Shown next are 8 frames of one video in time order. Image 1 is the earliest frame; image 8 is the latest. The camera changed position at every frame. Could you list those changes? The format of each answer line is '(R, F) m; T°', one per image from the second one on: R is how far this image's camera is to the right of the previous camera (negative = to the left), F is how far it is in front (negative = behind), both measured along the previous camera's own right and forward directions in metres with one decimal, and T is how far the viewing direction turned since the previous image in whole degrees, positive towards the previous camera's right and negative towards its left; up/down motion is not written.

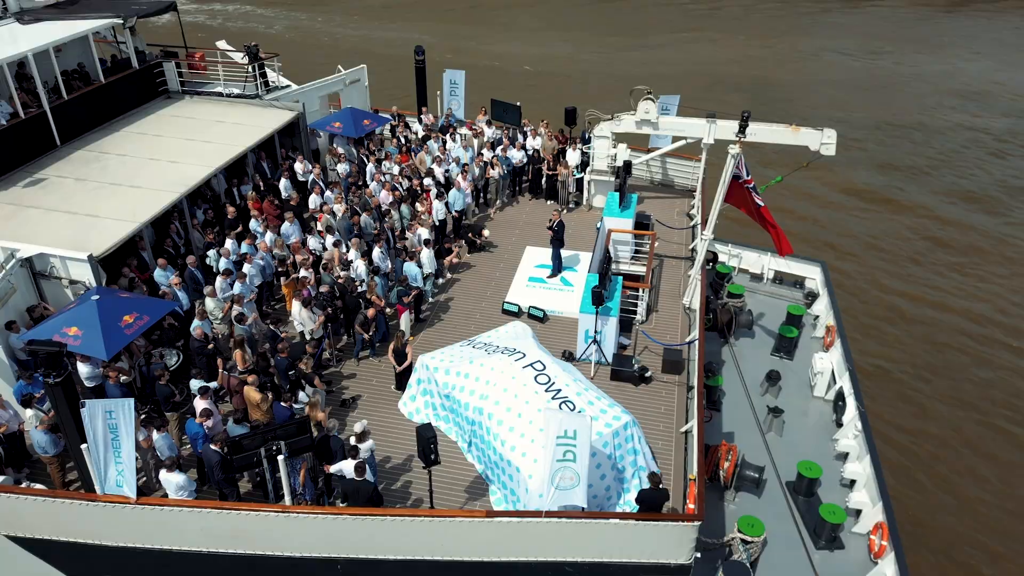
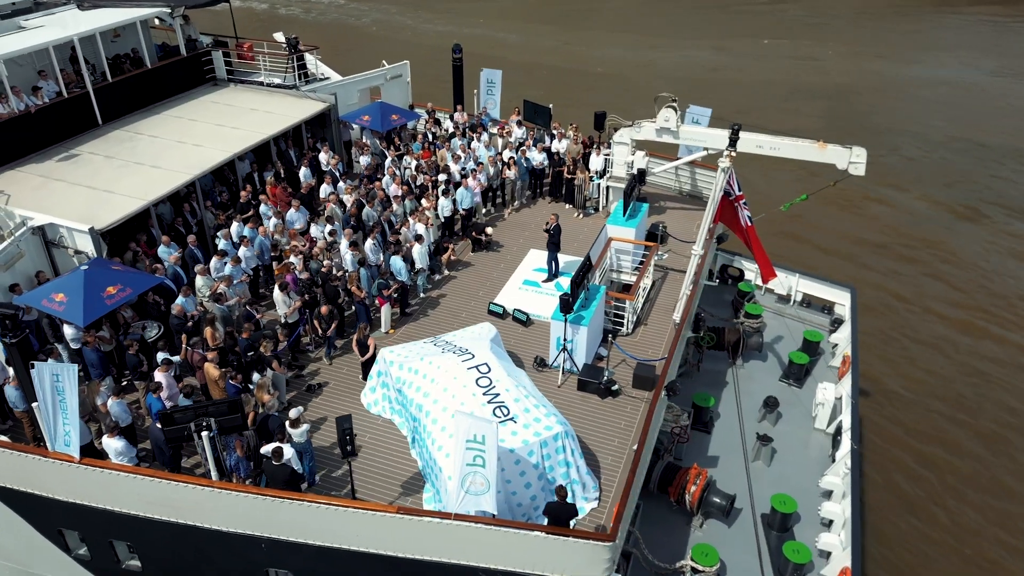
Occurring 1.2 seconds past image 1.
(+2.4, +0.2) m; -7°
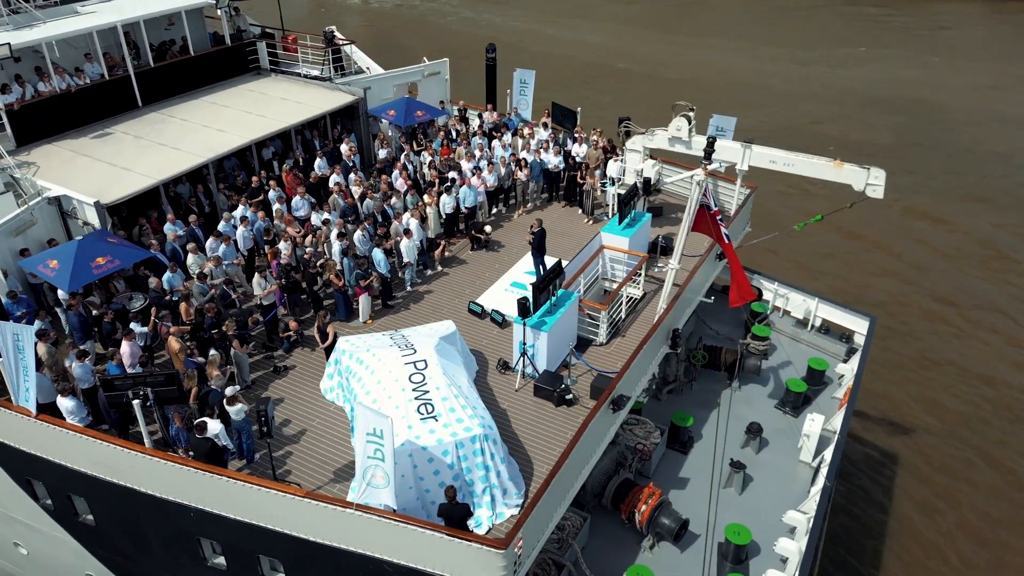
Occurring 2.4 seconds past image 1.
(+2.5, +0.2) m; -7°
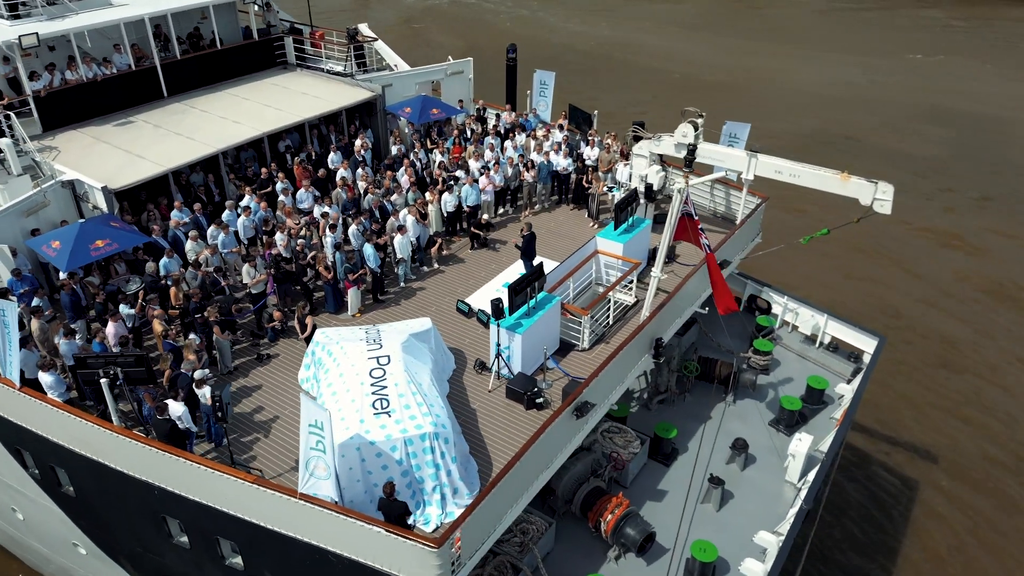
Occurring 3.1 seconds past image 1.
(+1.5, +0.1) m; -4°
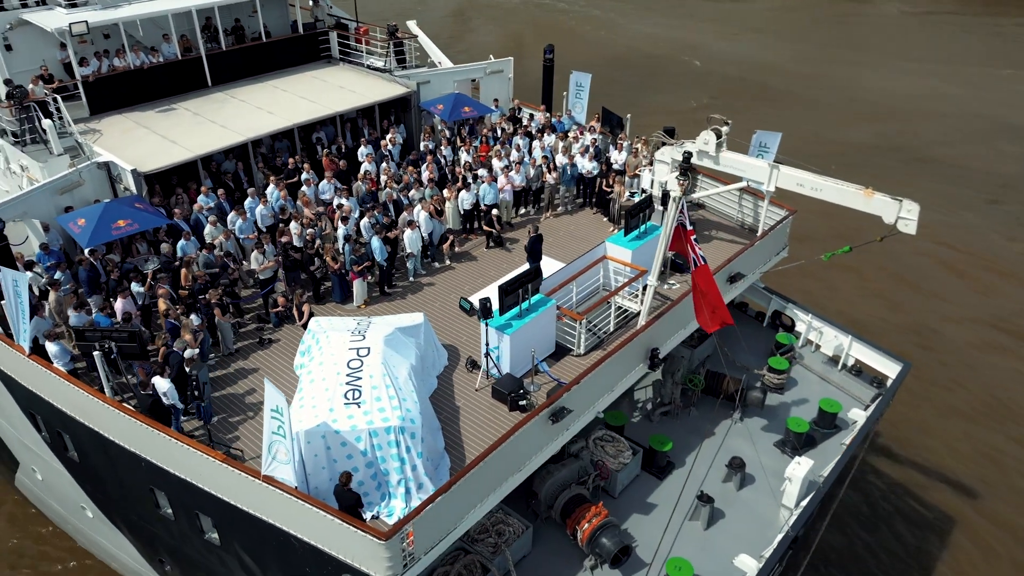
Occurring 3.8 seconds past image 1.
(+1.5, +0.1) m; -5°
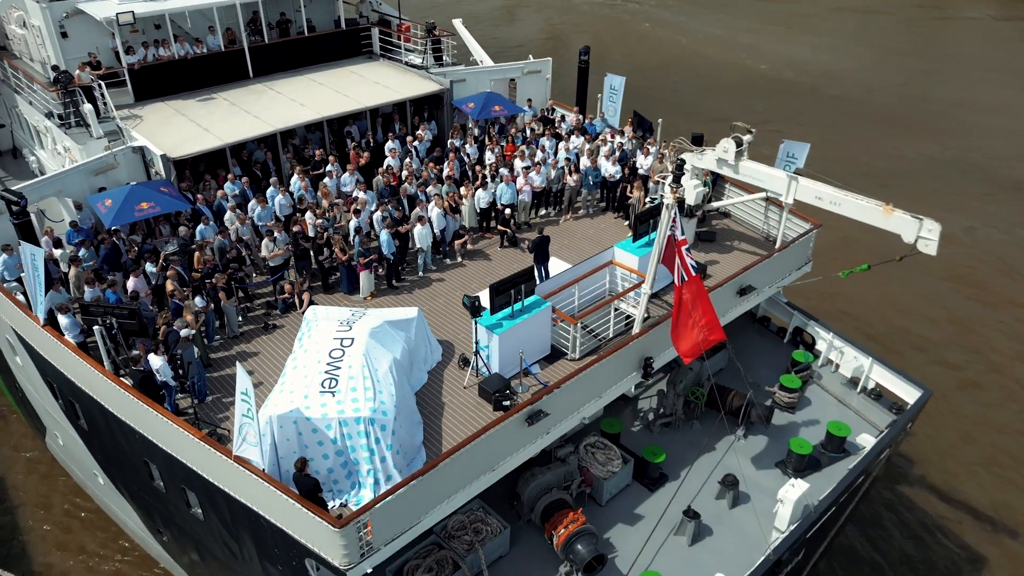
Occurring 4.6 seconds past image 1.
(+1.4, +0.1) m; -5°
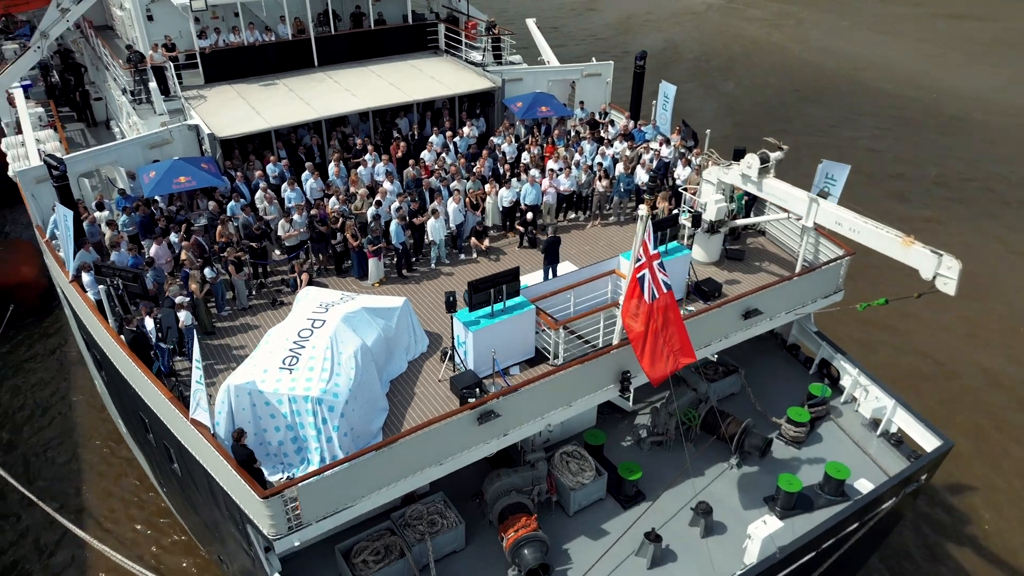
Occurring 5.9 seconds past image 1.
(+2.6, +0.2) m; -9°
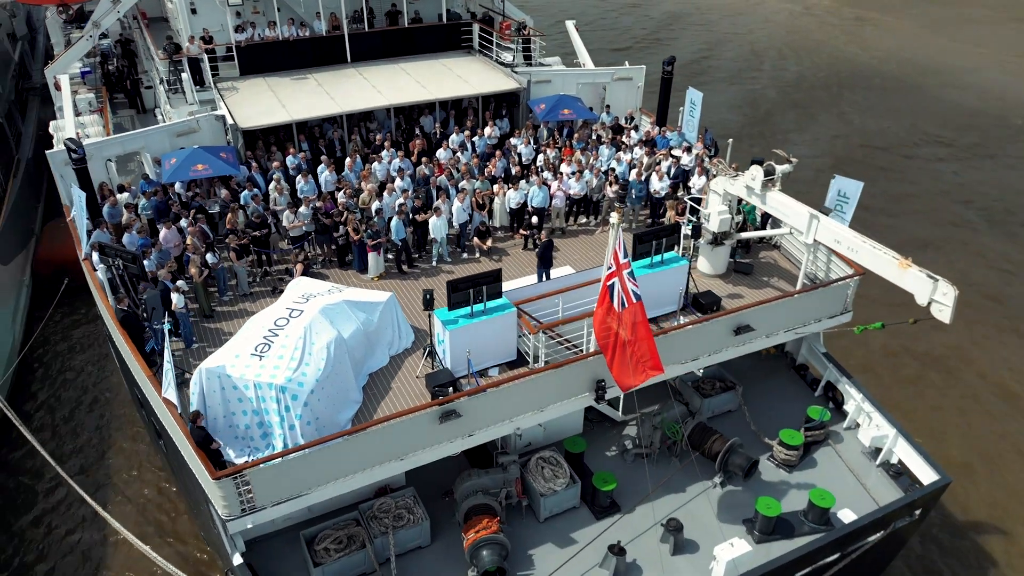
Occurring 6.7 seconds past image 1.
(+1.7, +0.1) m; -5°
